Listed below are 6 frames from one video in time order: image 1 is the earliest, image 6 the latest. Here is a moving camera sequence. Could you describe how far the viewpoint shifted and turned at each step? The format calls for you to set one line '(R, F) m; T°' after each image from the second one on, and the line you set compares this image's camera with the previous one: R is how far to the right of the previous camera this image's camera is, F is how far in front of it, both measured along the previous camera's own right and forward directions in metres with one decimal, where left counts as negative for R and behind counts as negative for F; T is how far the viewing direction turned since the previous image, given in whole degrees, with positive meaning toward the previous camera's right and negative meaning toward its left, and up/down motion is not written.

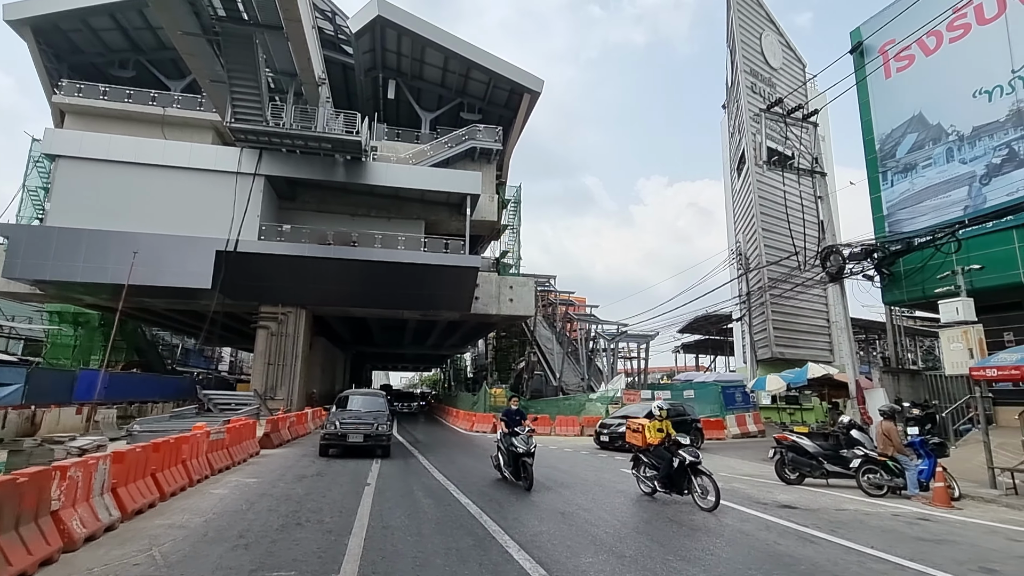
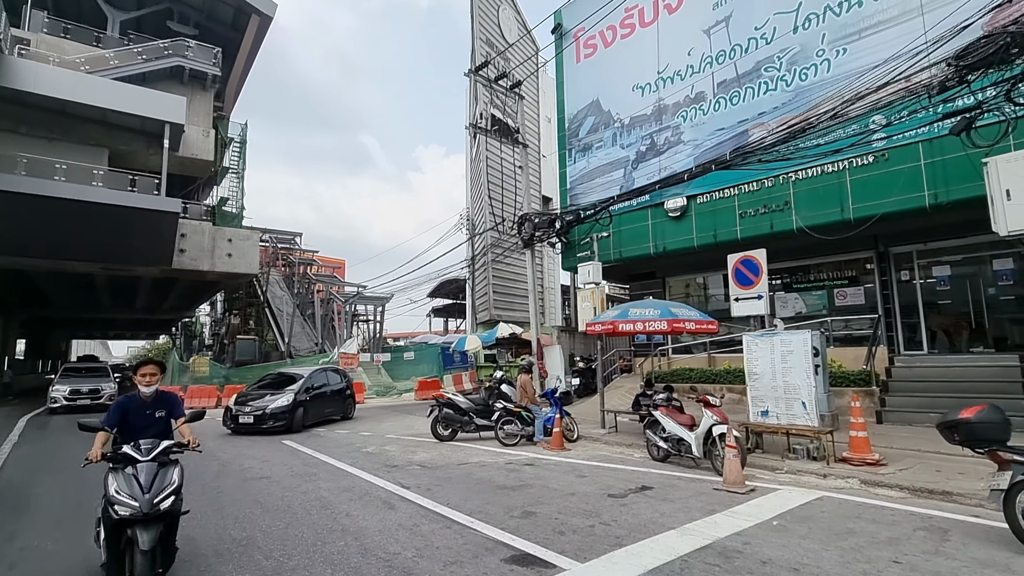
(+2.5, +0.5) m; +24°
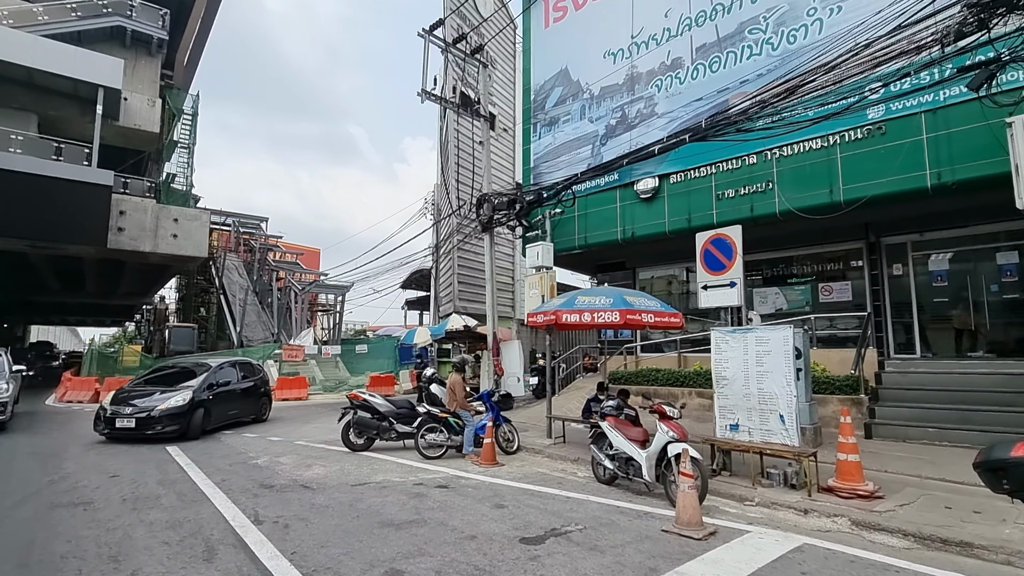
(+0.9, +1.7) m; +2°
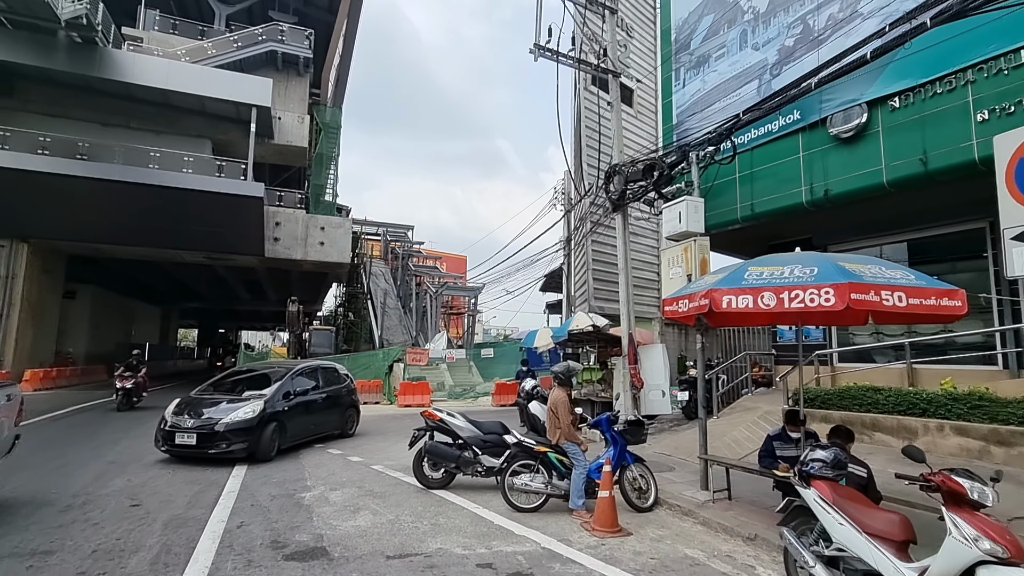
(+0.2, +2.7) m; -16°
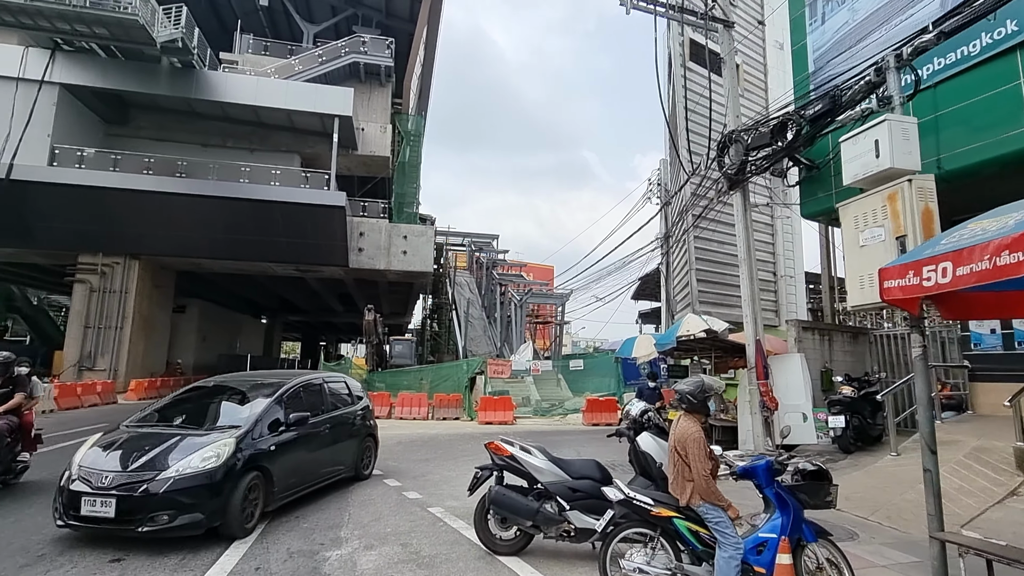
(-0.1, +1.9) m; -10°
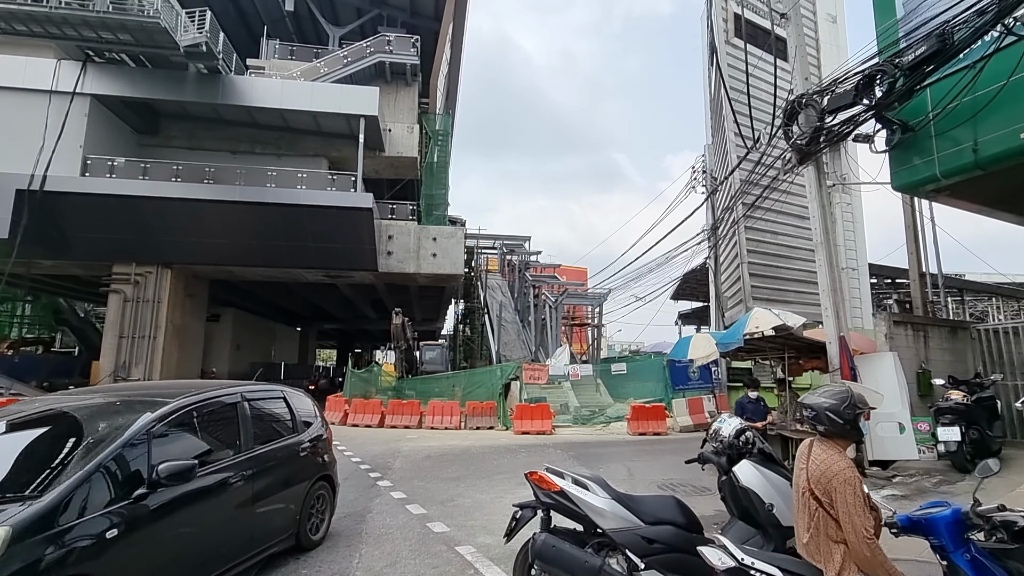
(-0.1, +1.2) m; -4°
